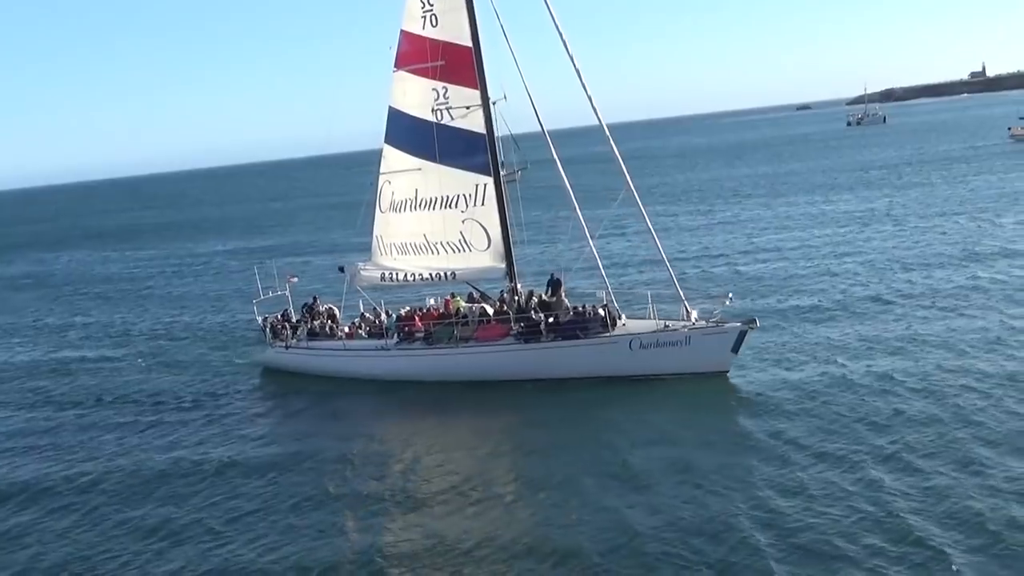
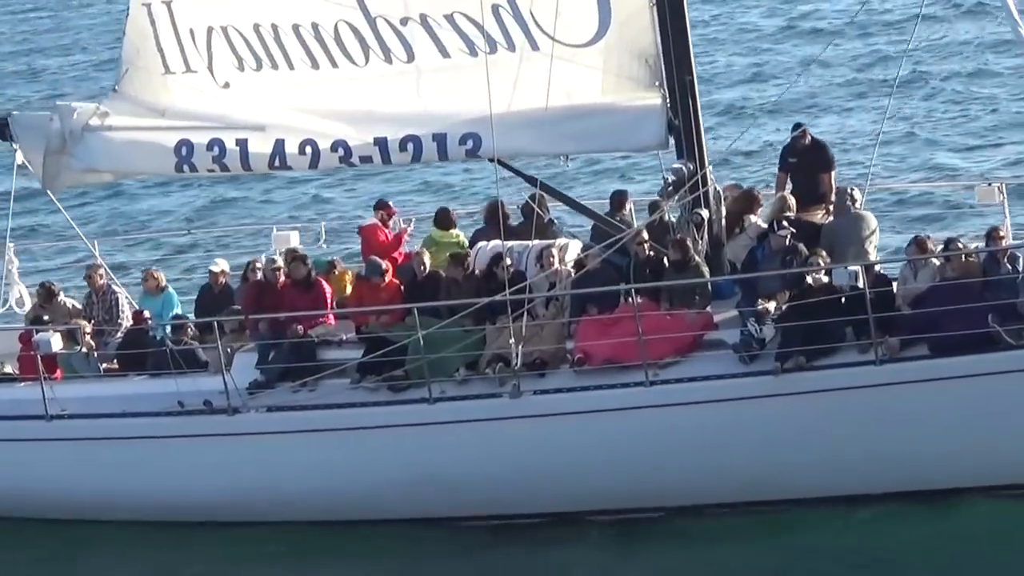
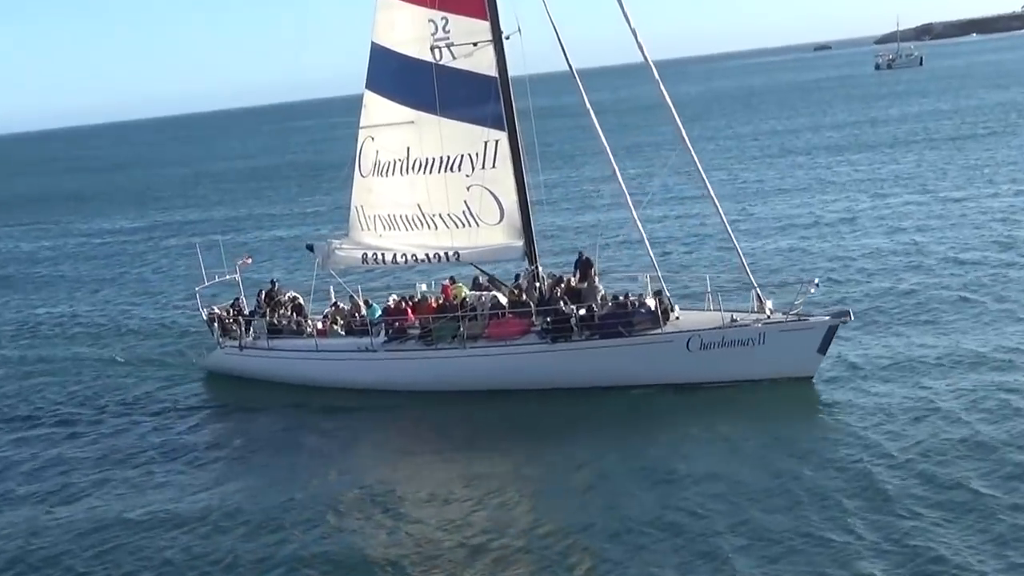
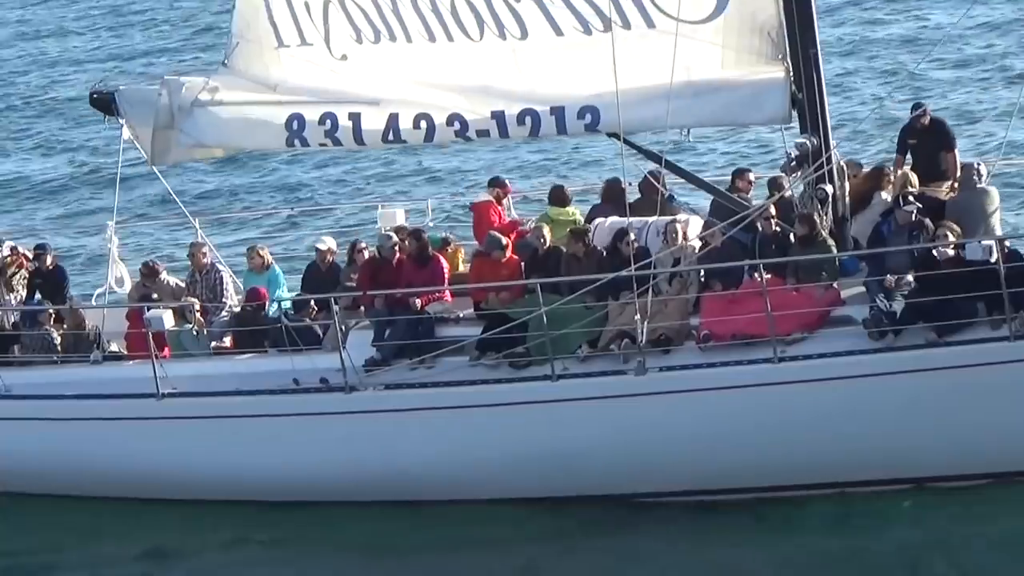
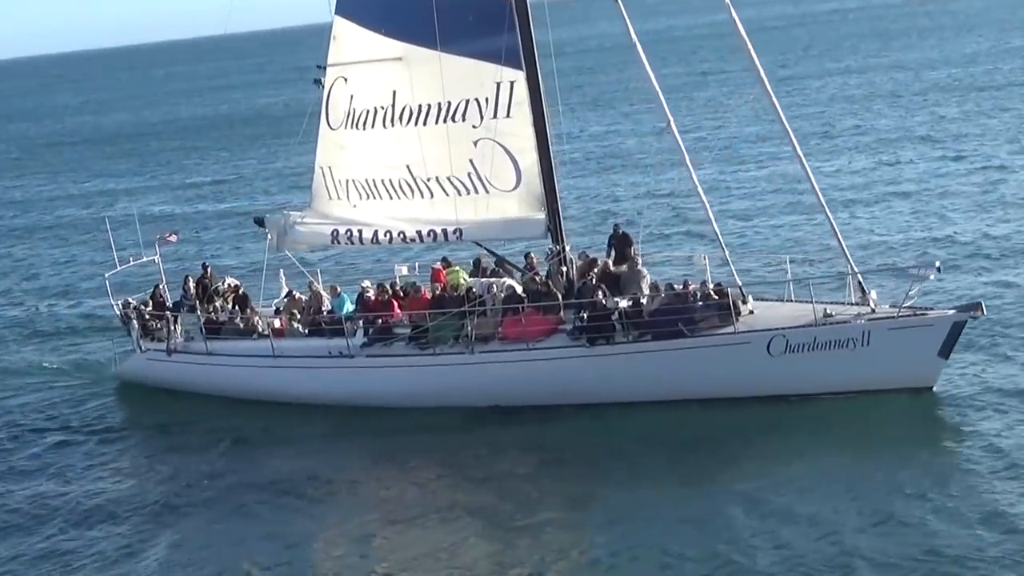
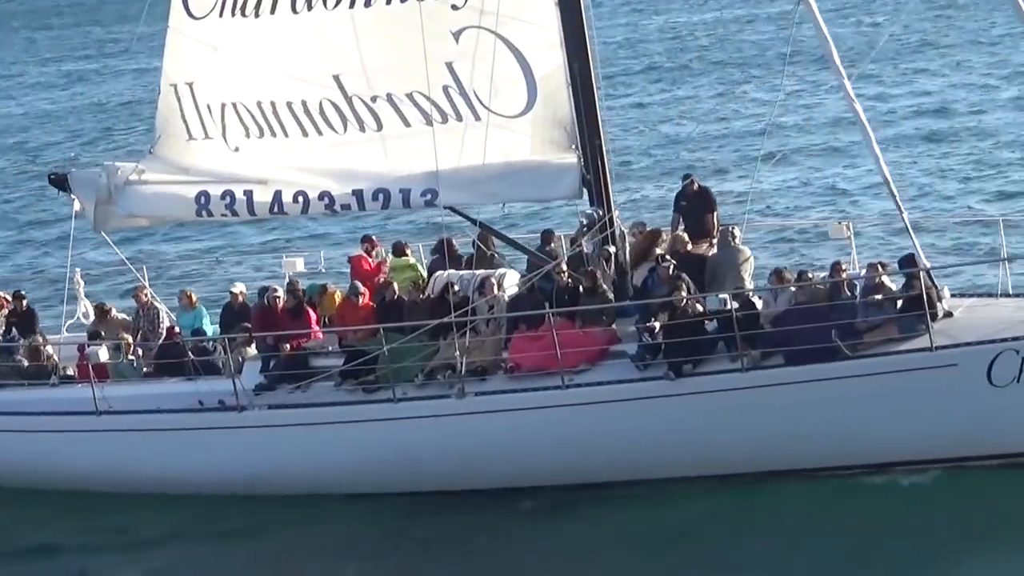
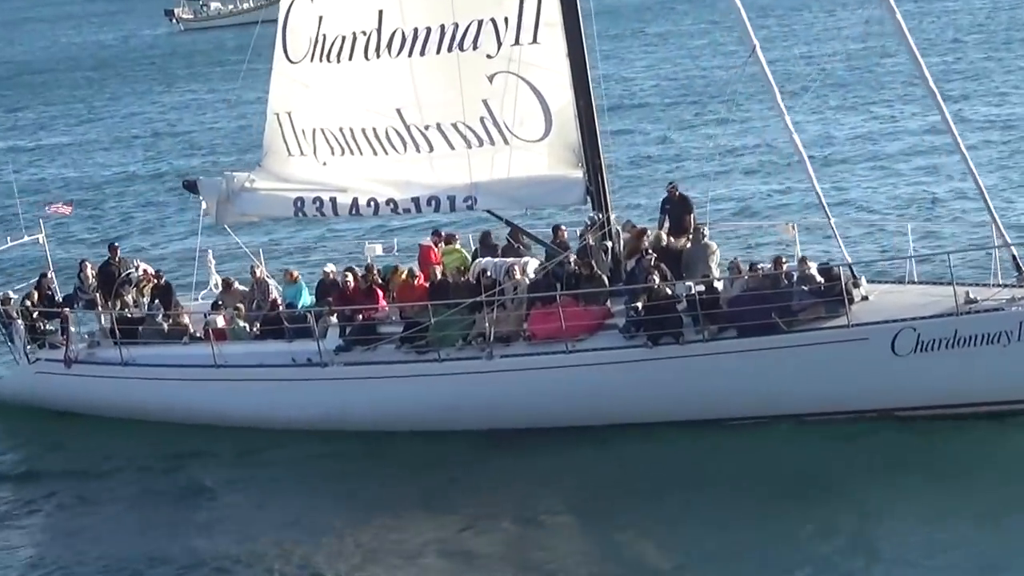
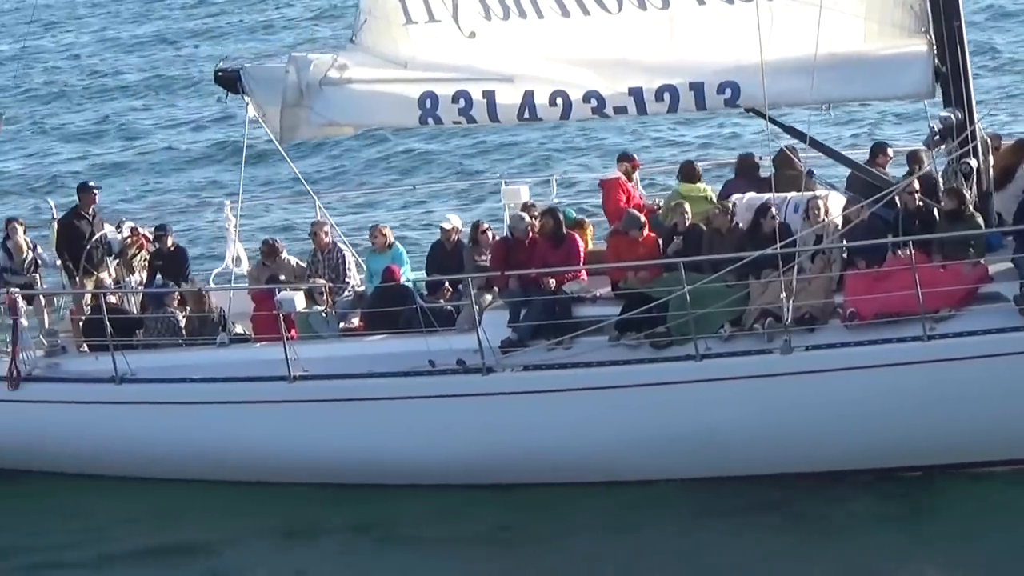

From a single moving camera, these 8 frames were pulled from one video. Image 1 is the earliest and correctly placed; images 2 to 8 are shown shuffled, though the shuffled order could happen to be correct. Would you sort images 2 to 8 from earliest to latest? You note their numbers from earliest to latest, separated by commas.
3, 5, 7, 6, 2, 4, 8
